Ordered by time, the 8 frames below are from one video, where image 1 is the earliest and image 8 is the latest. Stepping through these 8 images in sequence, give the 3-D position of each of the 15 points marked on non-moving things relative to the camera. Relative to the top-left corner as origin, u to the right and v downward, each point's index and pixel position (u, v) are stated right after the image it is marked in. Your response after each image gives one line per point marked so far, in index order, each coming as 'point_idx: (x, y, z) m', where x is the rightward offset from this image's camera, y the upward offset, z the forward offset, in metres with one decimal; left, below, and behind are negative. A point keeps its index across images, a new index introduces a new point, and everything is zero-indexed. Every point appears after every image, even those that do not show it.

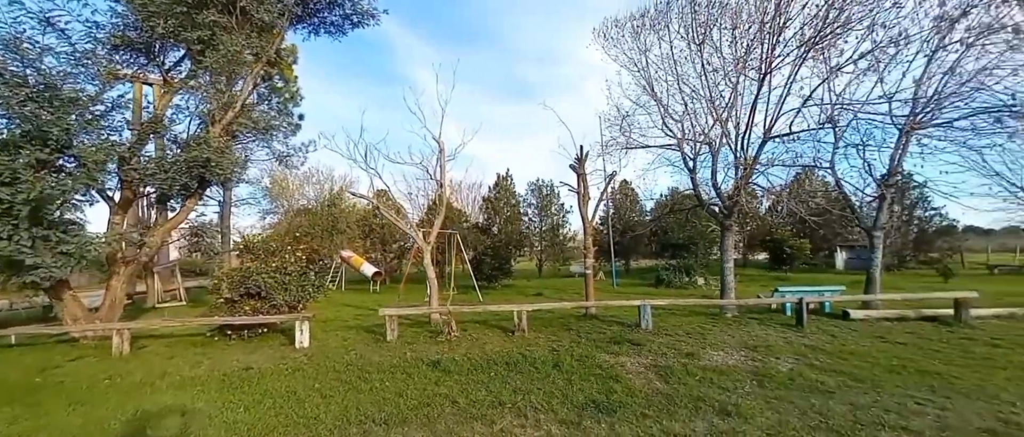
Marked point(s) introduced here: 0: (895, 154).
0: (+7.6, +1.3, +9.3) m
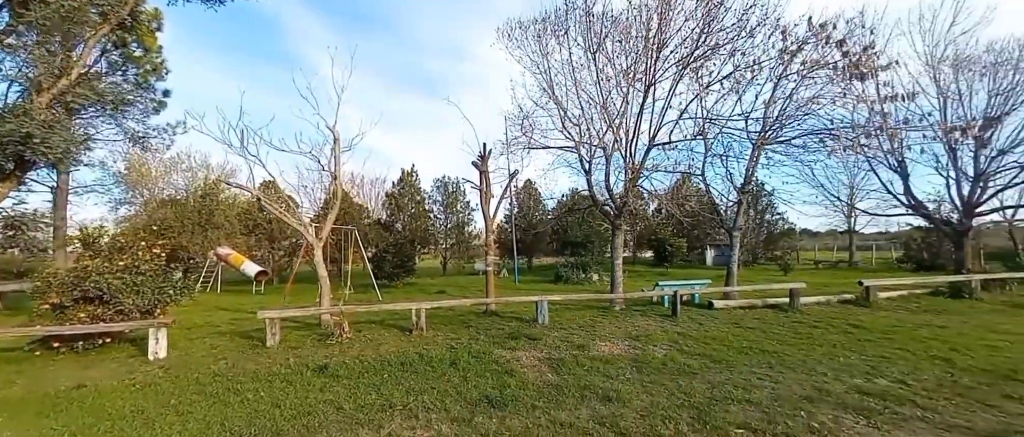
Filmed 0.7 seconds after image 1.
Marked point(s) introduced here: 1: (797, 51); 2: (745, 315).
0: (+5.5, +1.2, +10.6) m
1: (+6.1, +3.6, +10.1) m
2: (+4.9, -2.0, +9.7) m
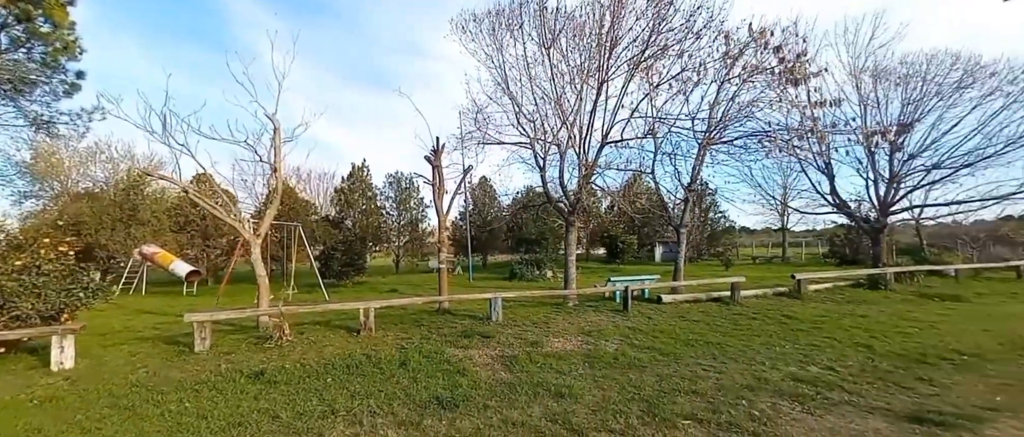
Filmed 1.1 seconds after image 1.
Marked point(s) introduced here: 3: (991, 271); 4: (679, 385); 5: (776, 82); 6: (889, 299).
0: (+4.4, +1.3, +11.0) m
1: (+5.1, +3.7, +10.5) m
2: (+3.9, -1.9, +10.0) m
3: (+16.2, -1.8, +15.9) m
4: (+1.9, -1.9, +5.3) m
5: (+5.9, +3.1, +10.4) m
6: (+9.1, -1.9, +11.2) m
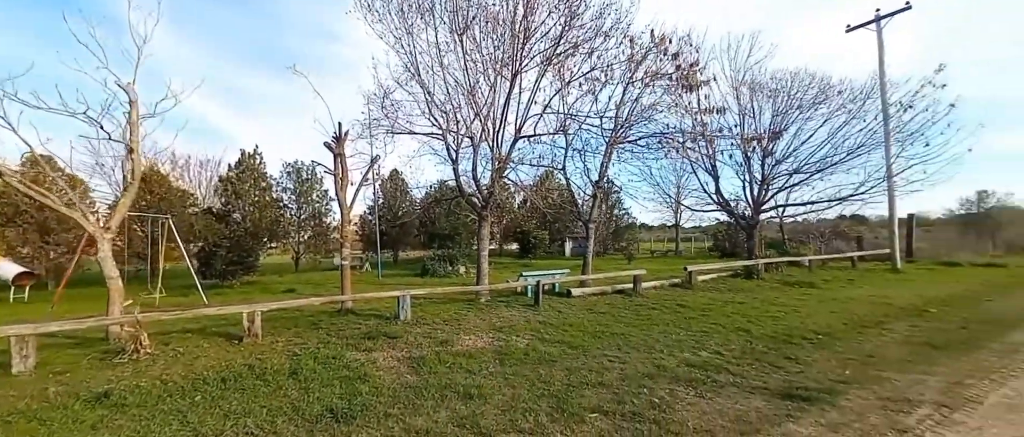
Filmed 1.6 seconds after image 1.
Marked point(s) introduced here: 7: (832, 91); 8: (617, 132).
0: (+2.3, +1.4, +11.4) m
1: (+3.1, +3.8, +11.0) m
2: (+1.9, -1.8, +10.4) m
3: (+13.0, -1.7, +18.4) m
4: (+0.9, -1.8, +5.3) m
5: (+3.9, +3.2, +11.1) m
6: (+6.8, -1.9, +12.4) m
7: (+9.5, +3.8, +13.7) m
8: (+2.5, +2.1, +11.1) m
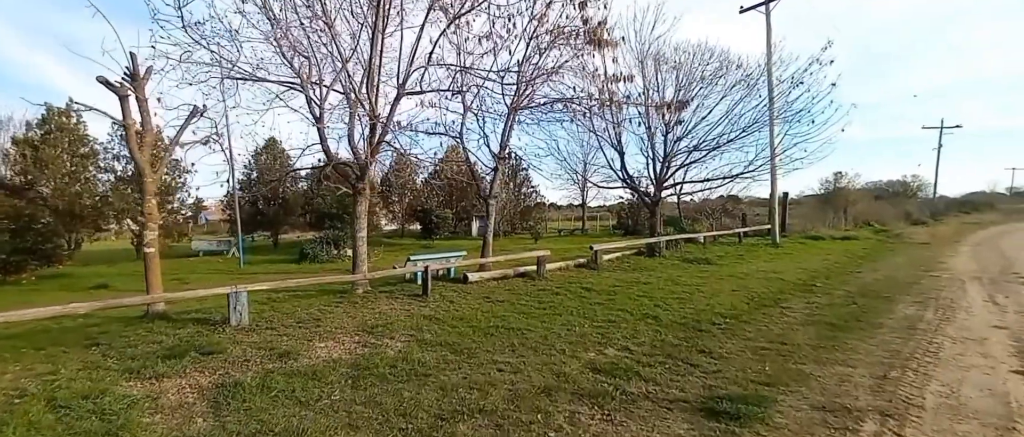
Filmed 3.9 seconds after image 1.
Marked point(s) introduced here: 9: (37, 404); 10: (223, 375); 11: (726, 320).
0: (-0.2, +1.9, +10.0) m
1: (+0.7, +4.3, +9.7) m
2: (-0.3, -1.3, +9.1) m
3: (+8.9, -0.8, +19.1) m
4: (-0.4, -1.6, +4.0) m
5: (+1.5, +3.7, +10.0) m
6: (+4.1, -1.2, +12.1) m
7: (+6.4, +4.5, +13.6) m
8: (+0.1, +2.6, +9.7) m
9: (-3.5, -1.4, +3.3) m
10: (-2.8, -1.5, +4.5) m
11: (+3.0, -1.4, +6.4) m
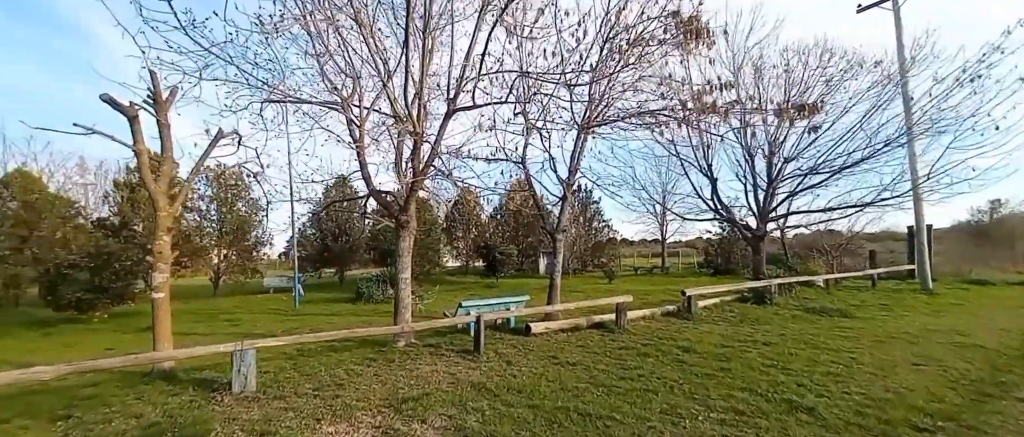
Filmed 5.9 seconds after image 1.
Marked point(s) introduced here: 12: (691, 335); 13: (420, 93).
0: (+1.2, +1.2, +8.4) m
1: (+2.0, +3.6, +8.1) m
2: (+0.9, -2.0, +7.3) m
3: (+11.6, -2.1, +15.7) m
4: (0.0, -1.8, +2.2) m
5: (+2.8, +3.0, +8.3) m
6: (+5.7, -2.0, +9.5) m
7: (+8.3, +3.6, +11.1) m
8: (+1.4, +1.9, +8.1) m
9: (-3.2, -1.6, +2.1) m
10: (-2.3, -1.8, +3.2) m
11: (+3.7, -1.8, +4.1) m
12: (+3.0, -1.9, +7.6) m
13: (-1.4, +1.9, +7.0) m
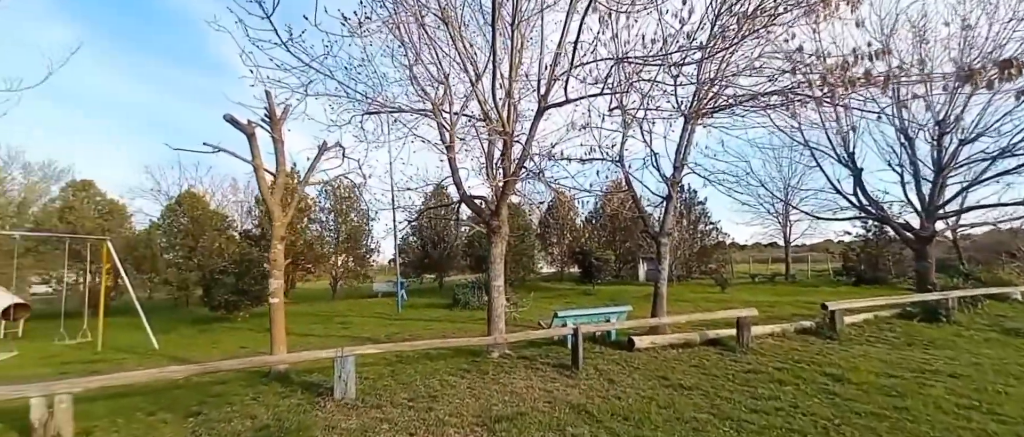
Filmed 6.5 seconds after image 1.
0: (+2.8, +1.2, +7.6) m
1: (+3.5, +3.6, +7.2) m
2: (+2.3, -2.0, +6.5) m
3: (+14.6, -1.9, +12.6) m
4: (+0.4, -1.8, +1.8) m
5: (+4.3, +3.0, +7.2) m
6: (+7.5, -2.0, +7.7) m
7: (+10.2, +3.7, +8.8) m
8: (+2.9, +1.9, +7.3) m
9: (-2.7, -1.7, +2.3) m
10: (-1.7, -1.9, +3.2) m
11: (+4.5, -1.8, +2.8) m
12: (+4.5, -1.9, +6.5) m
13: (0.0, +1.8, +6.7) m
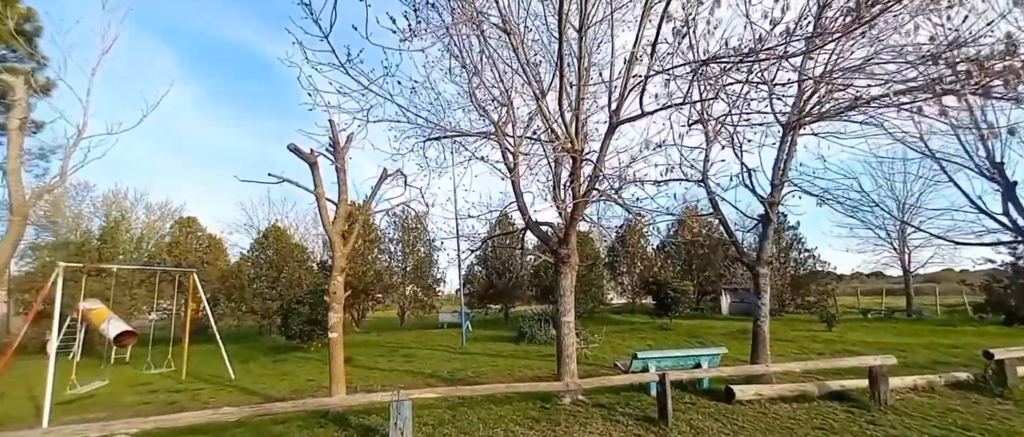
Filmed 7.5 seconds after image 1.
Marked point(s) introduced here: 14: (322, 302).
0: (+3.8, +0.8, +6.7) m
1: (+4.4, +3.3, +6.3) m
2: (+3.2, -2.3, +5.4) m
3: (+16.2, -2.4, +9.7) m
4: (+0.6, -1.9, +1.0) m
5: (+5.2, +2.7, +6.1) m
6: (+8.5, -2.3, +5.9) m
7: (+11.3, +3.4, +6.9) m
8: (+3.9, +1.5, +6.4) m
9: (-2.4, -1.8, +2.0) m
10: (-1.2, -2.1, +2.7) m
11: (+4.8, -1.8, +1.5) m
12: (+5.3, -2.2, +5.1) m
13: (+0.9, +1.4, +6.2) m
14: (-7.2, -3.1, +17.5) m
